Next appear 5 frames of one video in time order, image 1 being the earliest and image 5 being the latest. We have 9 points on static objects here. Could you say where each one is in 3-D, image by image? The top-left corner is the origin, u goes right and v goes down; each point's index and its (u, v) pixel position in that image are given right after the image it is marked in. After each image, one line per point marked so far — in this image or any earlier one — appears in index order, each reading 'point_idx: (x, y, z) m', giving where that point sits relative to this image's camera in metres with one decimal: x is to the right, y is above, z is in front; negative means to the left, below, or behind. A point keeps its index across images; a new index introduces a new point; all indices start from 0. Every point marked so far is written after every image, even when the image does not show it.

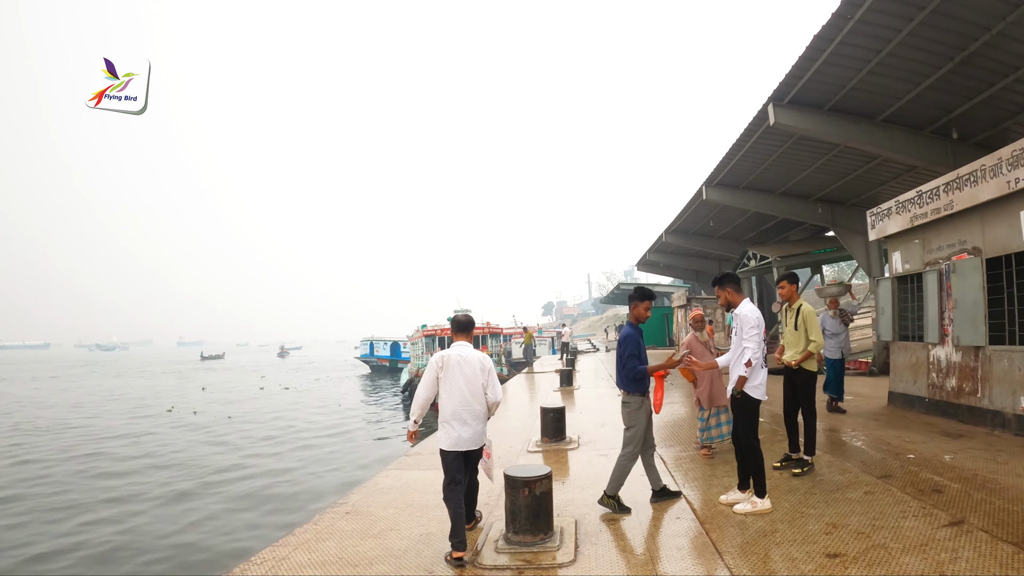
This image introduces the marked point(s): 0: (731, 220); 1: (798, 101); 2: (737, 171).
0: (+5.7, +1.8, +13.9) m
1: (+4.4, +2.9, +8.2) m
2: (+4.7, +2.5, +11.0) m
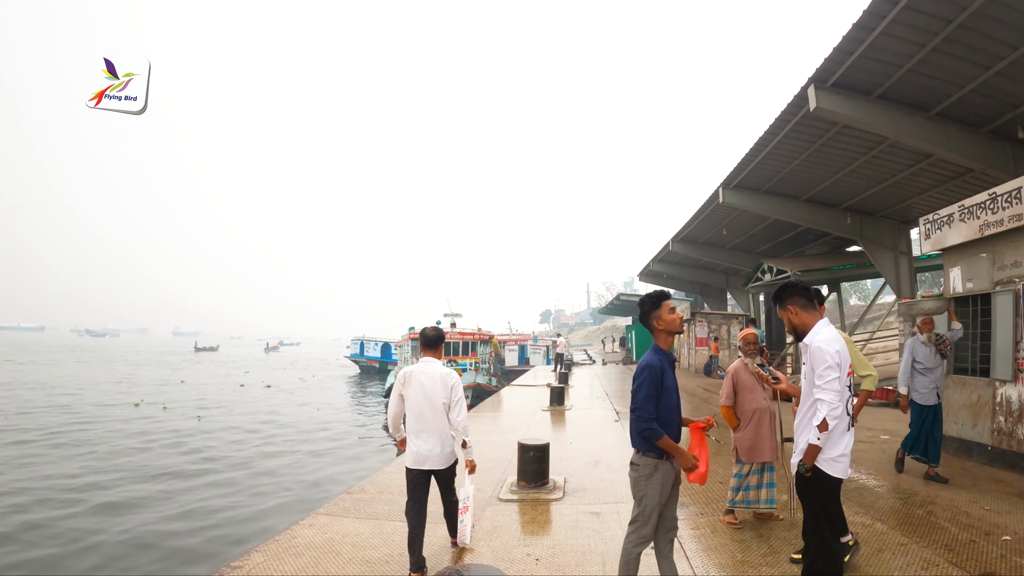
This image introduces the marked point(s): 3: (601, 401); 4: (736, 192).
0: (+5.6, +1.4, +12.7) m
1: (+4.3, +2.6, +7.0) m
2: (+4.6, +2.2, +9.8) m
3: (+1.9, -2.4, +11.5) m
4: (+4.7, +2.0, +10.9) m
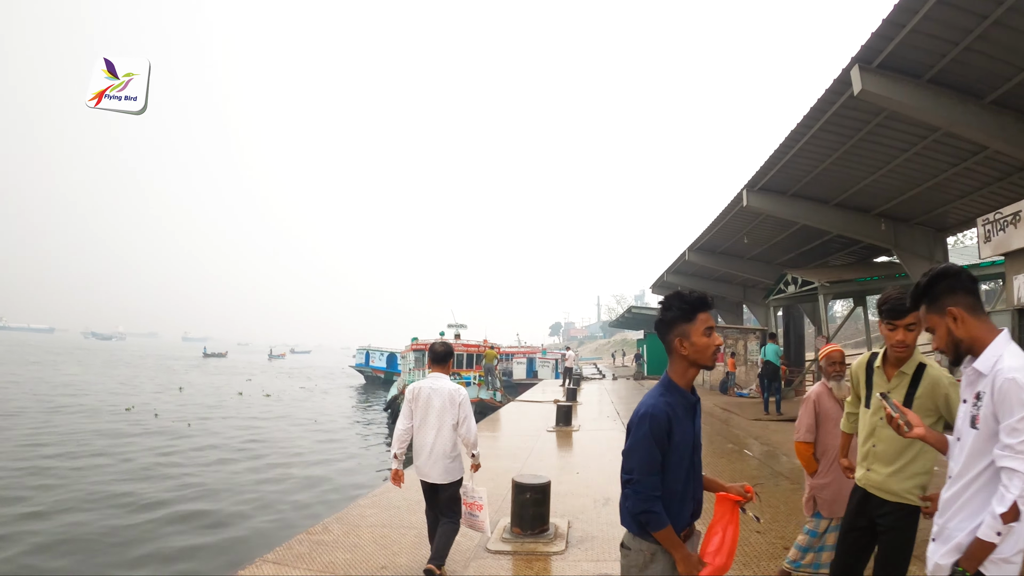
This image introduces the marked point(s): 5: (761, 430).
0: (+5.7, +1.1, +11.9) m
1: (+4.4, +2.5, +6.2) m
2: (+4.7, +2.1, +9.0) m
3: (+1.9, -2.6, +10.7) m
4: (+4.8, +1.8, +10.1) m
5: (+4.7, -2.6, +10.1) m
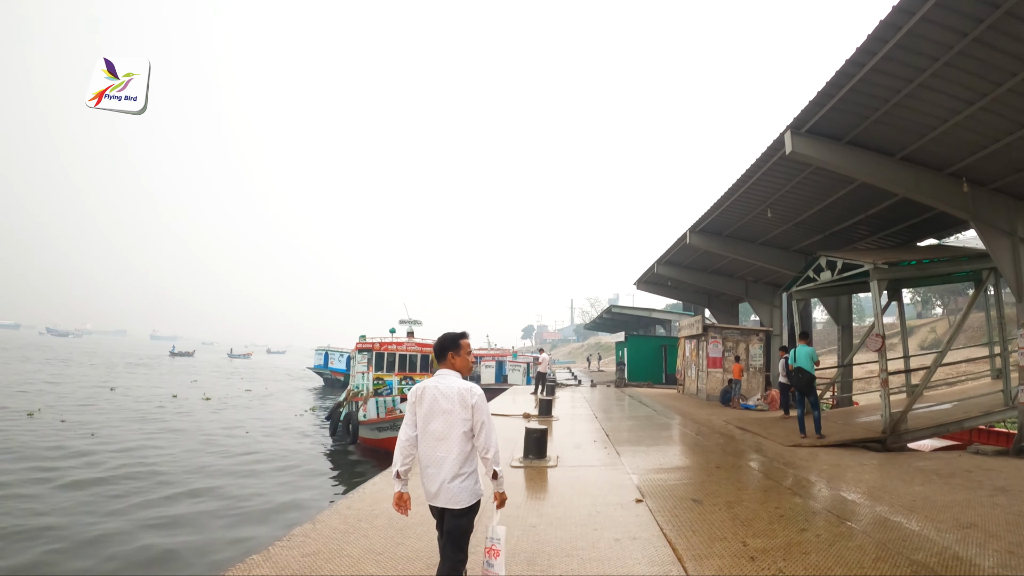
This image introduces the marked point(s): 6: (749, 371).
0: (+5.0, +1.4, +9.4) m
1: (+4.0, +2.8, +3.7) m
2: (+4.2, +2.3, +6.5) m
3: (+1.2, -2.3, +8.0) m
4: (+4.2, +2.1, +7.5) m
5: (+4.1, -2.4, +7.5) m
6: (+6.3, -2.2, +14.2) m
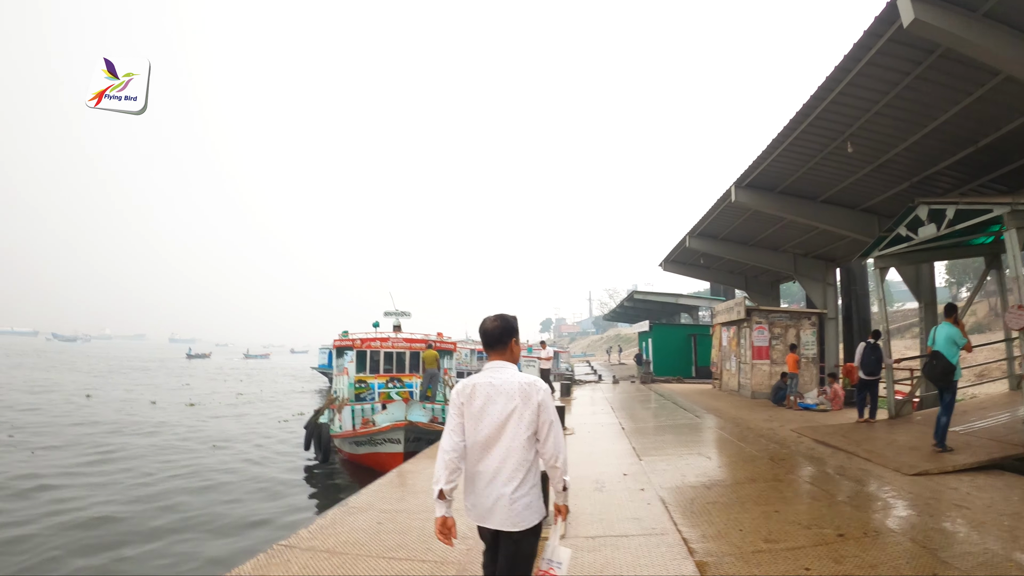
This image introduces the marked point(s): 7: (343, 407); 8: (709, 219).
0: (+4.9, +1.9, +6.9) m
1: (+3.6, +3.2, +1.2) m
2: (+3.9, +2.8, +4.0) m
3: (+1.2, -1.9, +5.6) m
4: (+4.0, +2.5, +5.1) m
5: (+4.0, -1.9, +5.1) m
6: (+6.4, -1.6, +11.7) m
7: (-4.0, -2.8, +12.9) m
8: (+4.3, +1.6, +11.7) m
